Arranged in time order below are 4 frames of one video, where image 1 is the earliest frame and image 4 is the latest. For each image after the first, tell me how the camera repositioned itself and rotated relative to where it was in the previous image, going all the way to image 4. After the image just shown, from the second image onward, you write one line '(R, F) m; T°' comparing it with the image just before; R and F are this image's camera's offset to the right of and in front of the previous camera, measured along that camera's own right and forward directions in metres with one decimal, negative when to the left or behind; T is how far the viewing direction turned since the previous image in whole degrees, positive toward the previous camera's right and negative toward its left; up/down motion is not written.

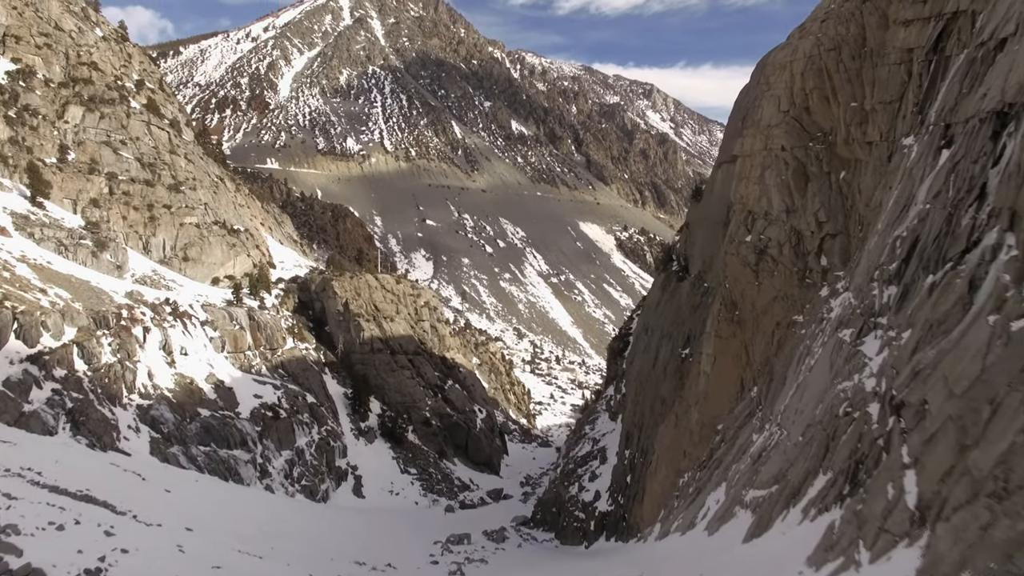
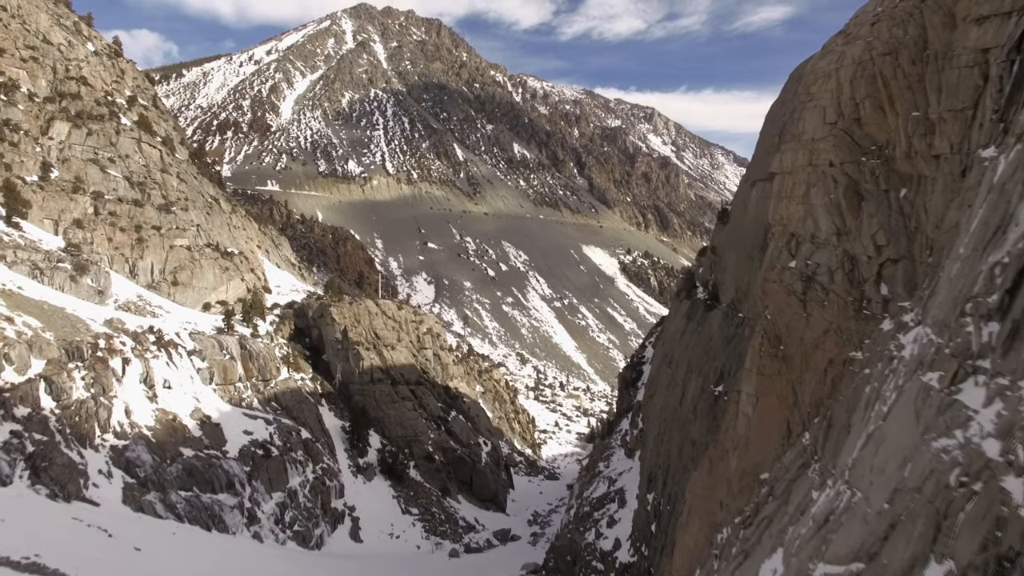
(-0.3, +1.6) m; 0°
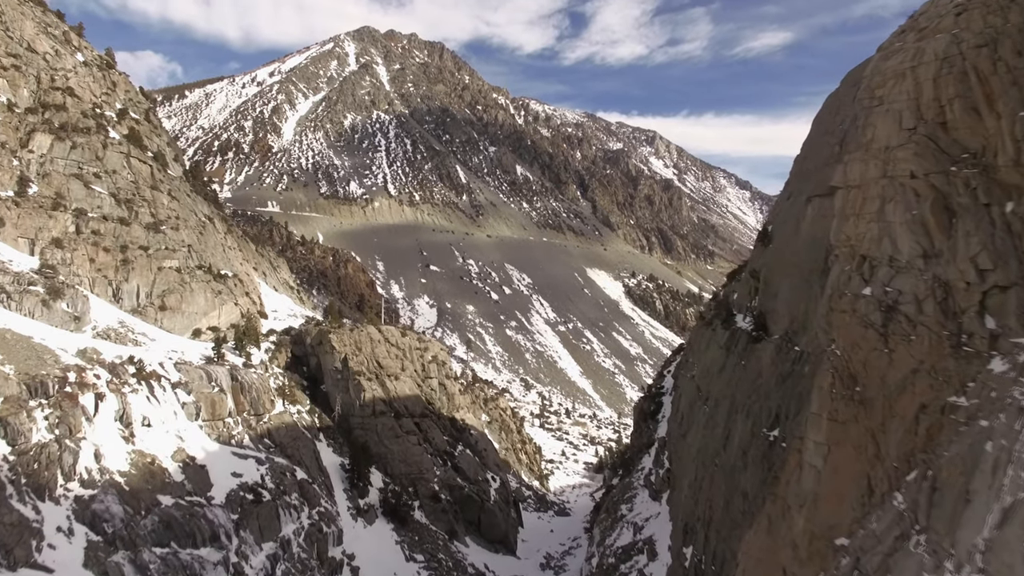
(-0.5, +2.0) m; 0°
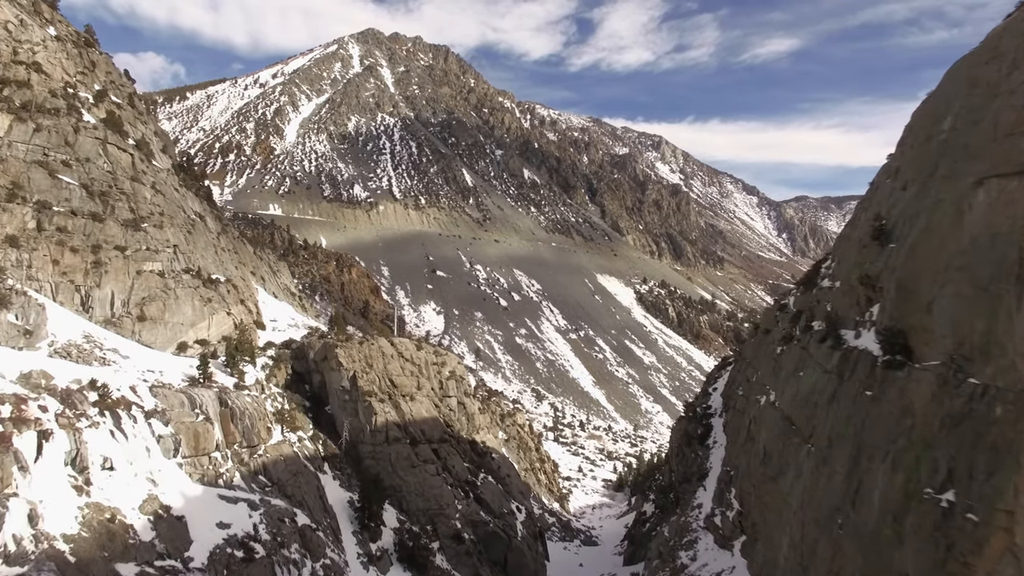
(-1.2, +3.7) m; 0°
